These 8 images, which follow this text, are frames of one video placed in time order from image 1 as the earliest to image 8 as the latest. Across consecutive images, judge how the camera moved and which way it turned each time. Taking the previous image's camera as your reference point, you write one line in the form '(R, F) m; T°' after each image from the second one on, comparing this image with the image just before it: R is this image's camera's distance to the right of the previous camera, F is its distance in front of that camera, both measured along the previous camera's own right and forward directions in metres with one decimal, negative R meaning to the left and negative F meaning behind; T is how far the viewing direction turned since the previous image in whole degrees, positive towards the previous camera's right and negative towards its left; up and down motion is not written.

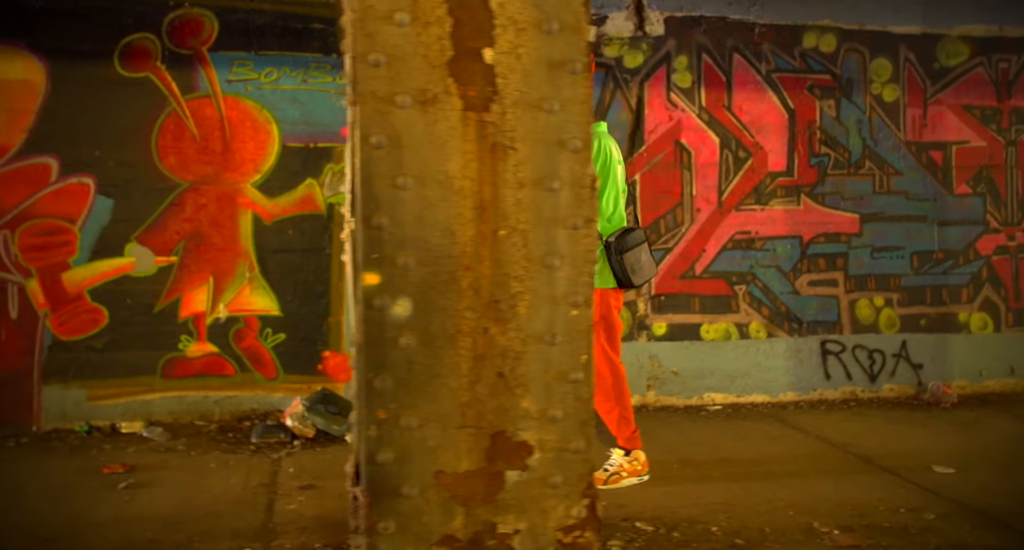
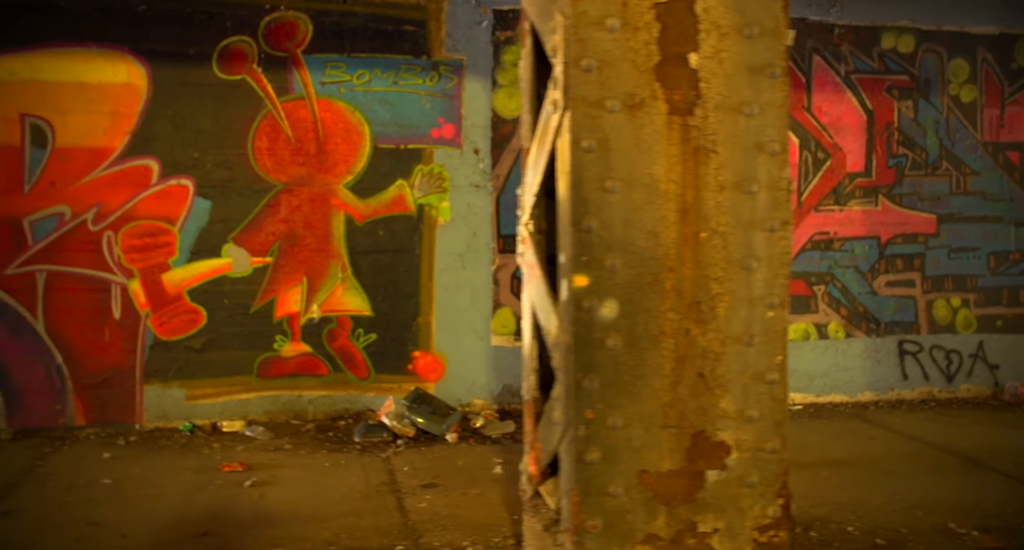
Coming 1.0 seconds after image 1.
(-0.5, 0.0) m; -1°
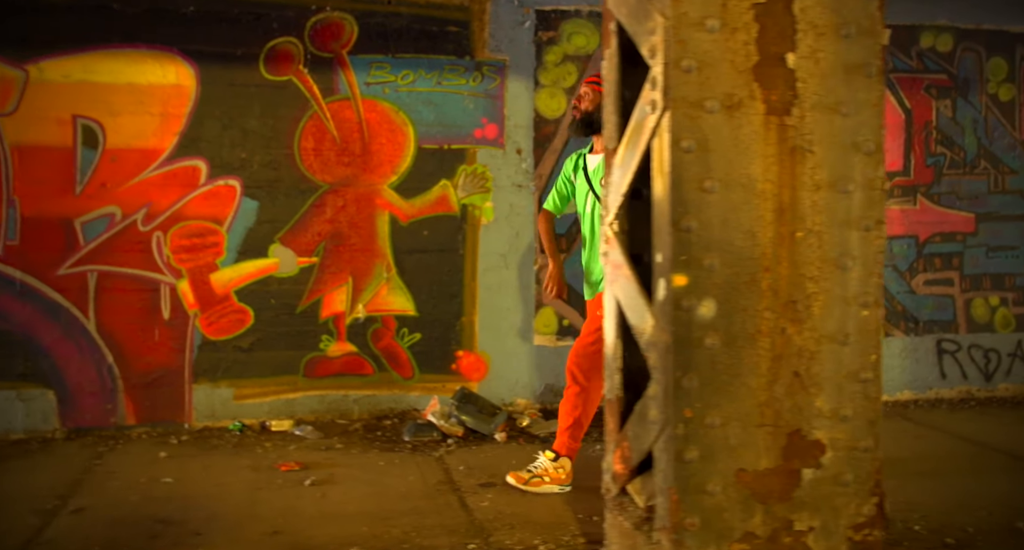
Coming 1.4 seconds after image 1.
(-0.3, 0.0) m; 0°
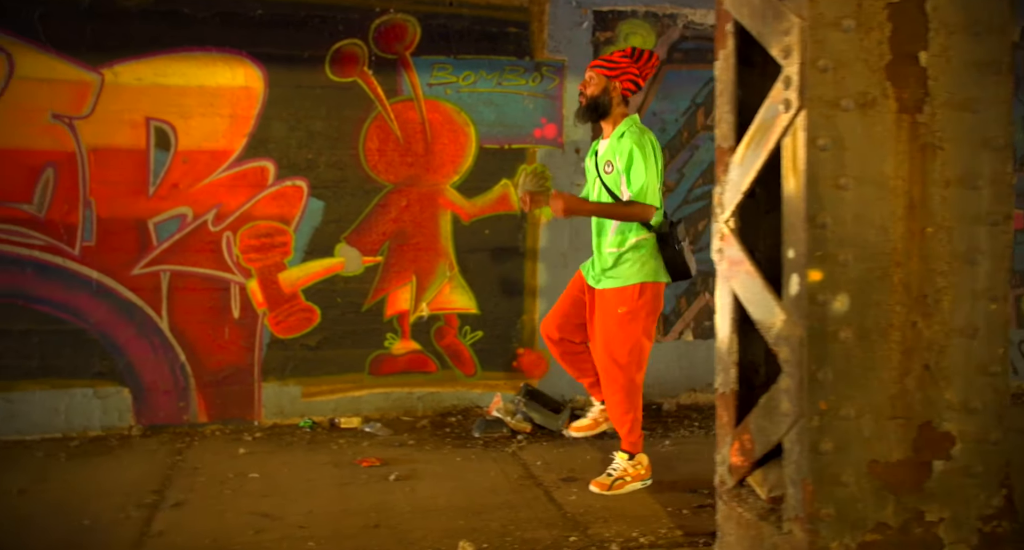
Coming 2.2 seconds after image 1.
(-0.4, 0.0) m; 0°
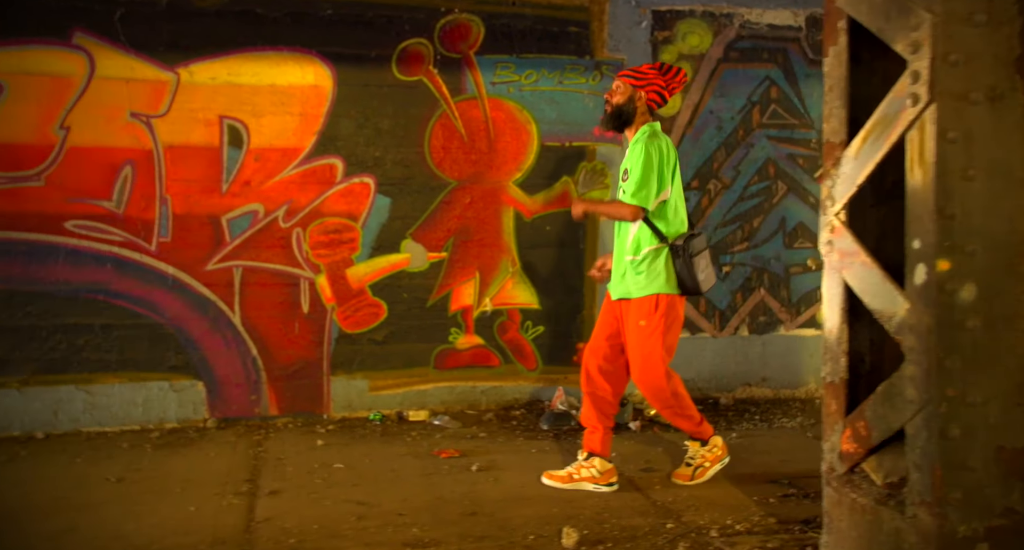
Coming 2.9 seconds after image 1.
(-0.4, -0.1) m; -1°
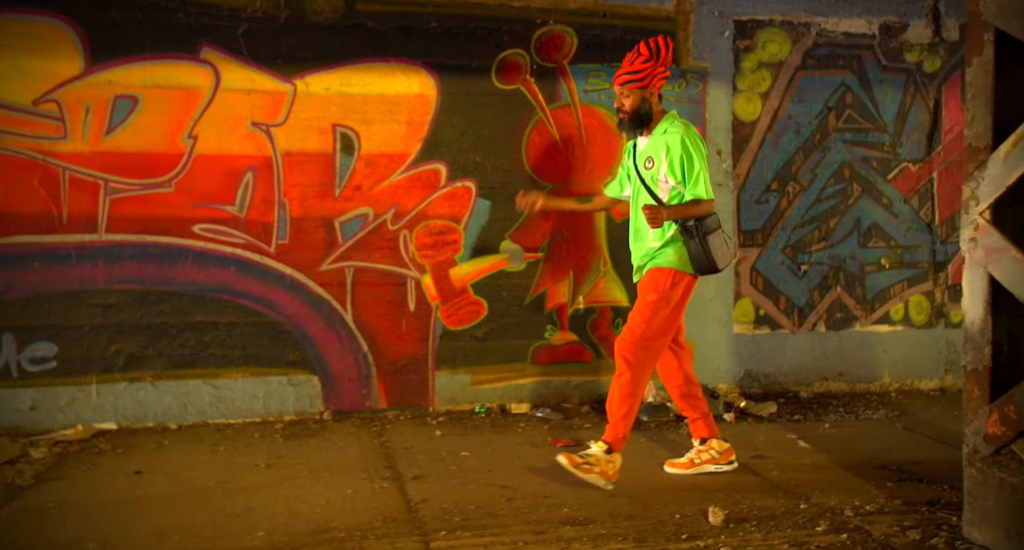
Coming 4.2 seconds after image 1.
(-0.6, -0.2) m; -1°
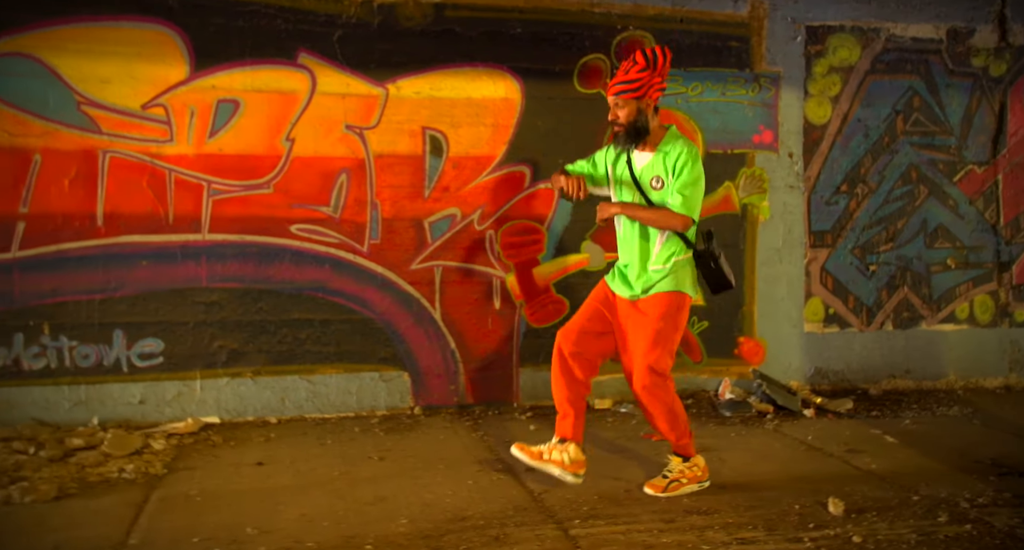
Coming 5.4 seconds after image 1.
(-0.5, -0.1) m; 0°
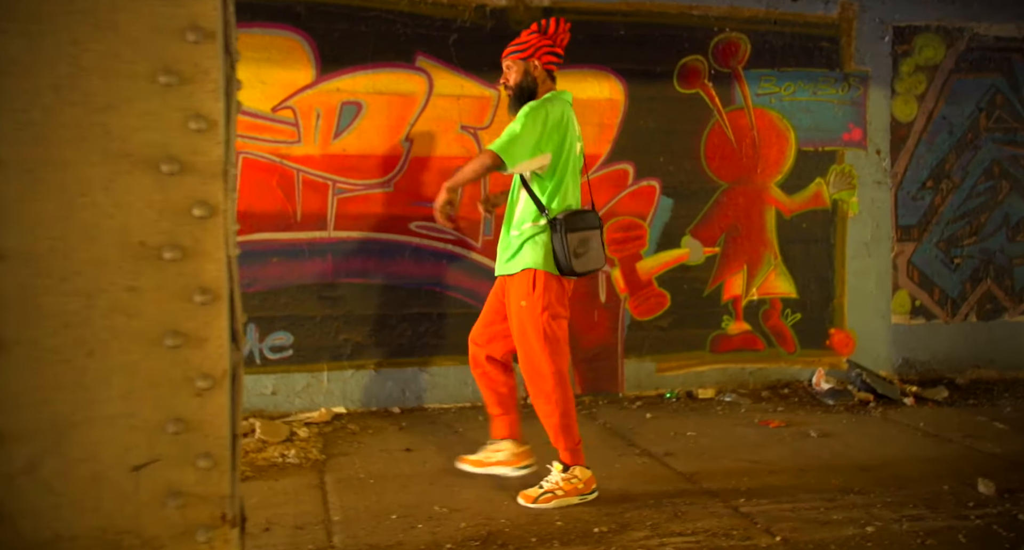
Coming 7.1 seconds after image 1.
(-0.7, -0.2) m; 0°
